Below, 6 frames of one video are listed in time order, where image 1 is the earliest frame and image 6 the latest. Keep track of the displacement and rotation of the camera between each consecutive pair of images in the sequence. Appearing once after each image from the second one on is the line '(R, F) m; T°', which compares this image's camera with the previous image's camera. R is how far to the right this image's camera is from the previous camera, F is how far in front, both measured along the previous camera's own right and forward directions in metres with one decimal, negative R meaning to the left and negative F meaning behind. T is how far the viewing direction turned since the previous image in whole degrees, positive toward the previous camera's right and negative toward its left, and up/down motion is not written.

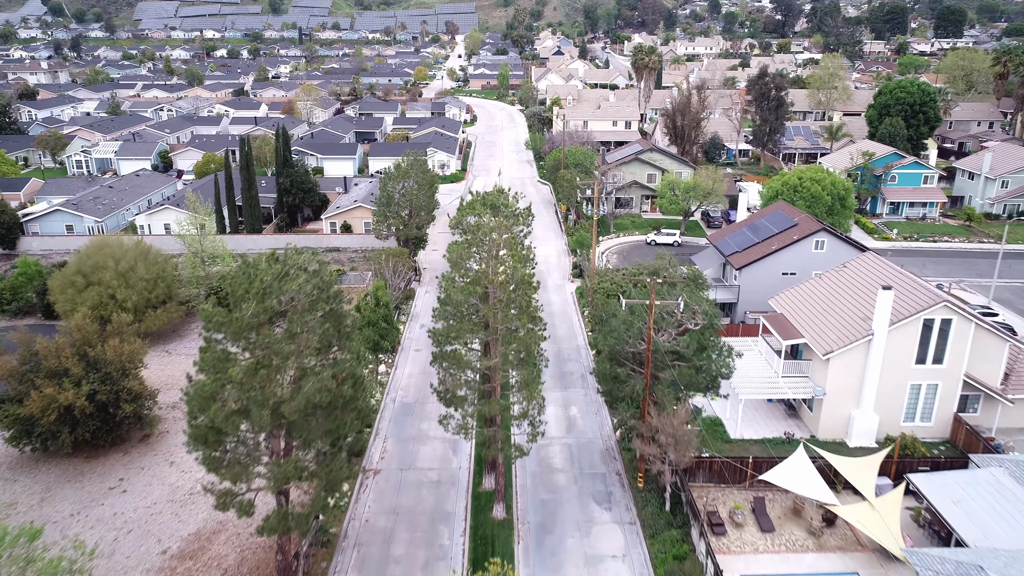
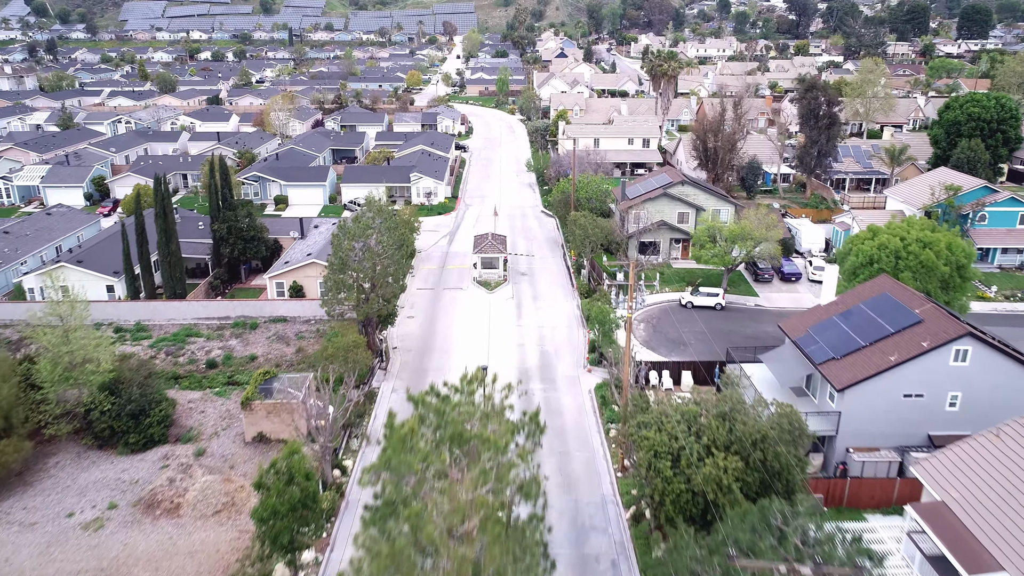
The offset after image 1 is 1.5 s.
(+0.2, +9.8) m; 0°
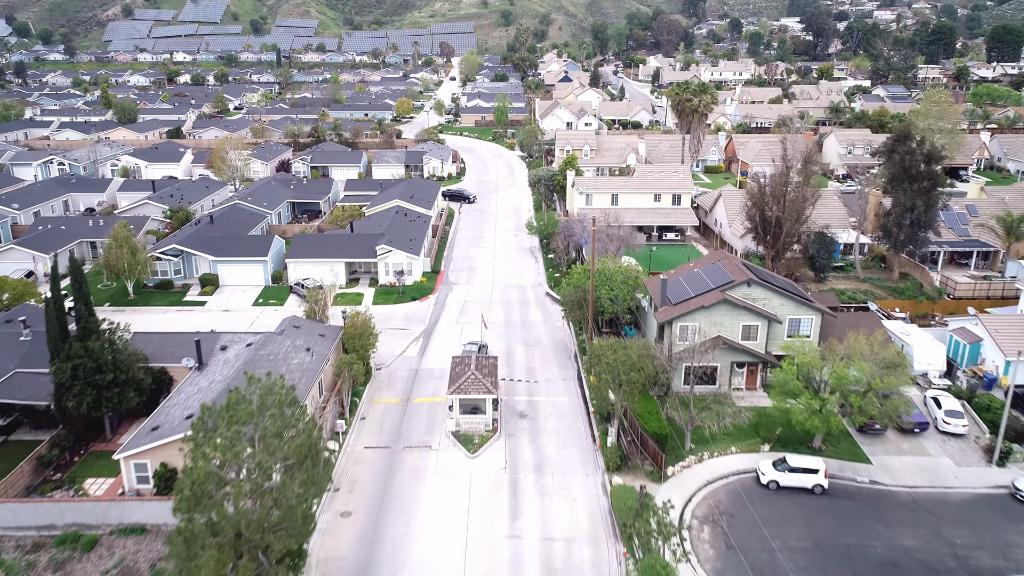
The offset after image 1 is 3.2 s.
(+0.3, +12.2) m; 0°
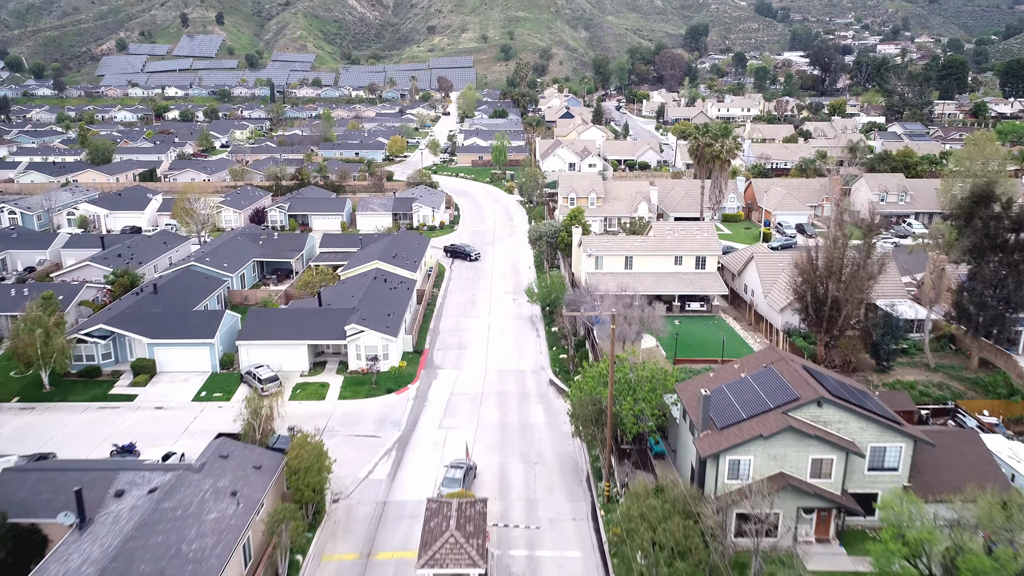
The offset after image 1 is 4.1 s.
(+0.2, +6.9) m; 0°
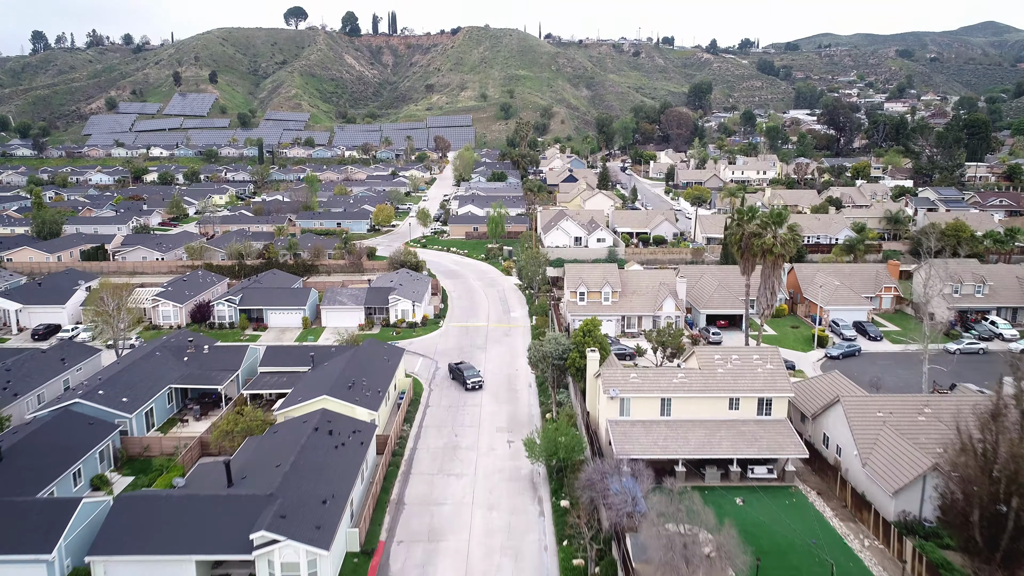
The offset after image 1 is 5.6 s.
(+0.3, +11.1) m; 0°
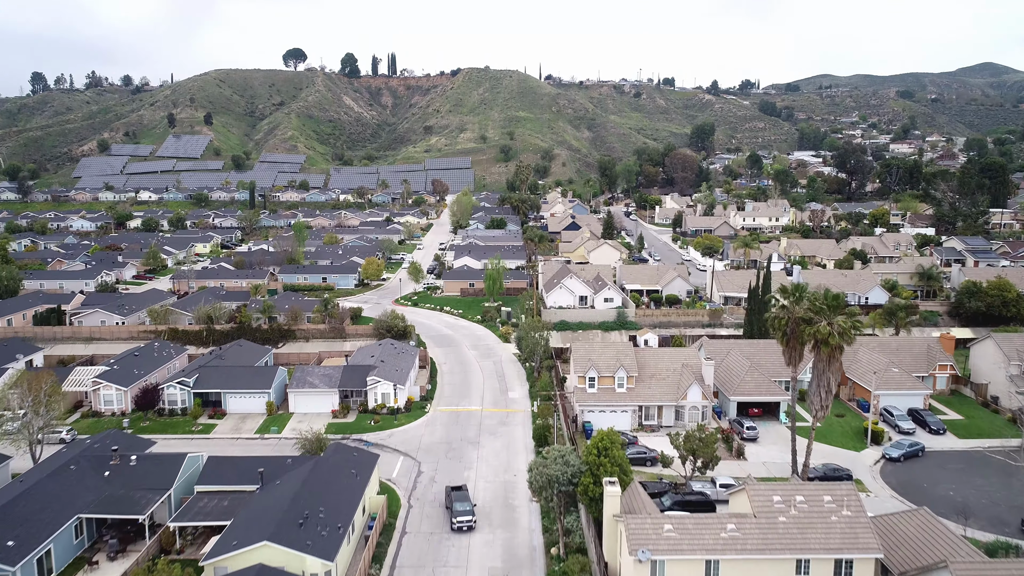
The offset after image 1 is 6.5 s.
(+0.2, +7.2) m; 0°
